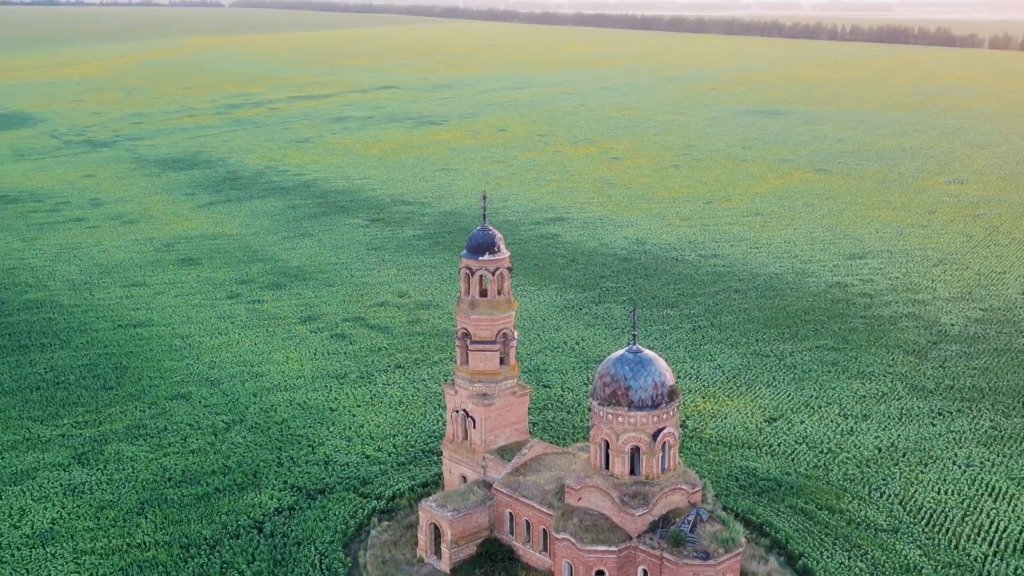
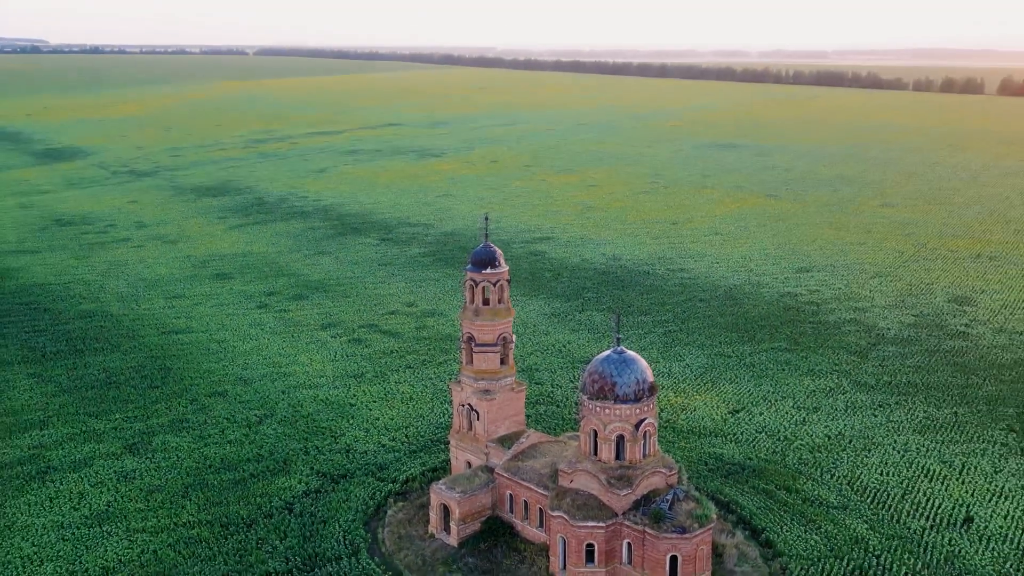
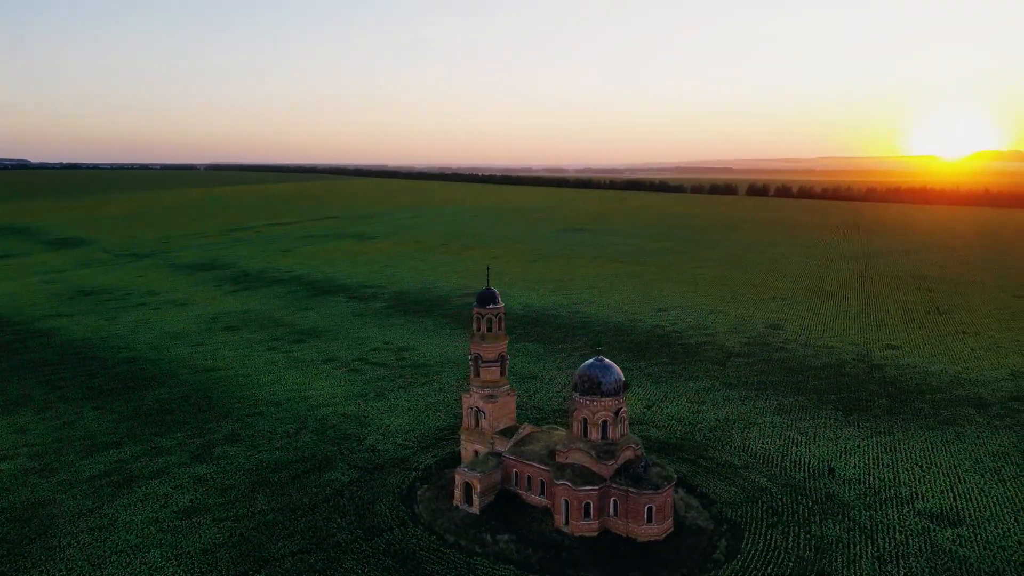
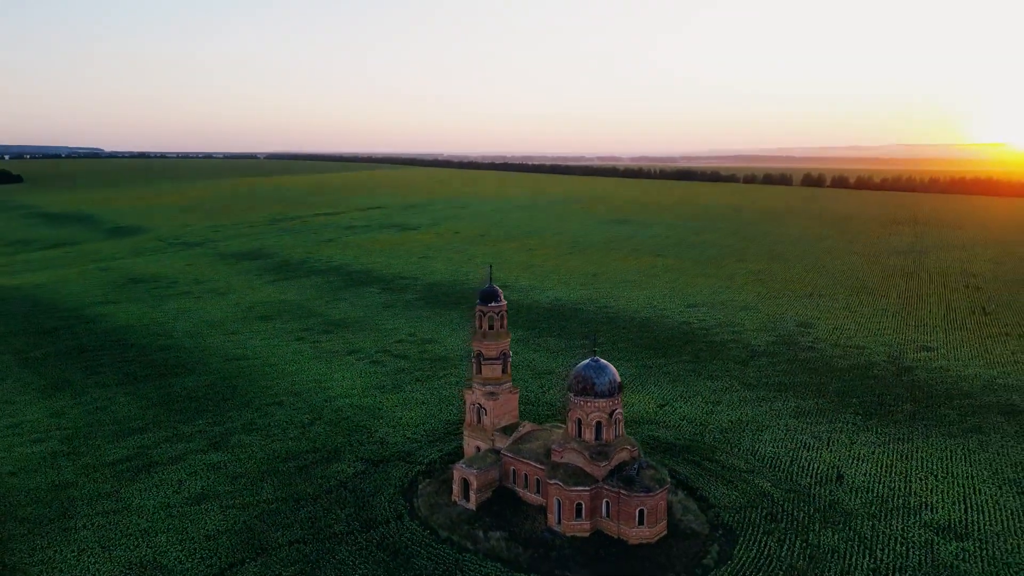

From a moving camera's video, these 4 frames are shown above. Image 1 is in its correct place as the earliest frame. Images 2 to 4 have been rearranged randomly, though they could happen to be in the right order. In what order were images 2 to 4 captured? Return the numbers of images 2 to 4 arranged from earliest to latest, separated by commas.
2, 4, 3
